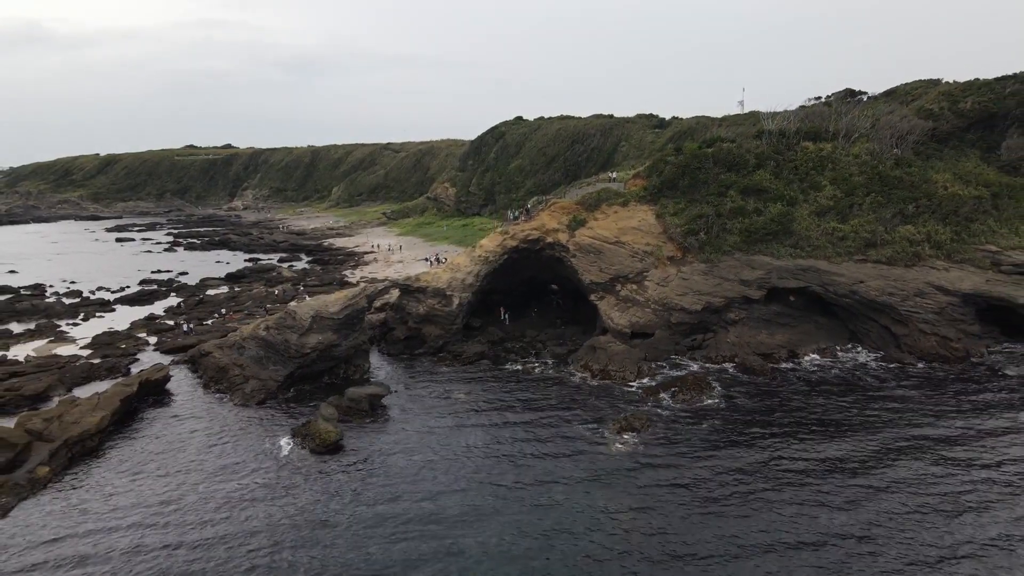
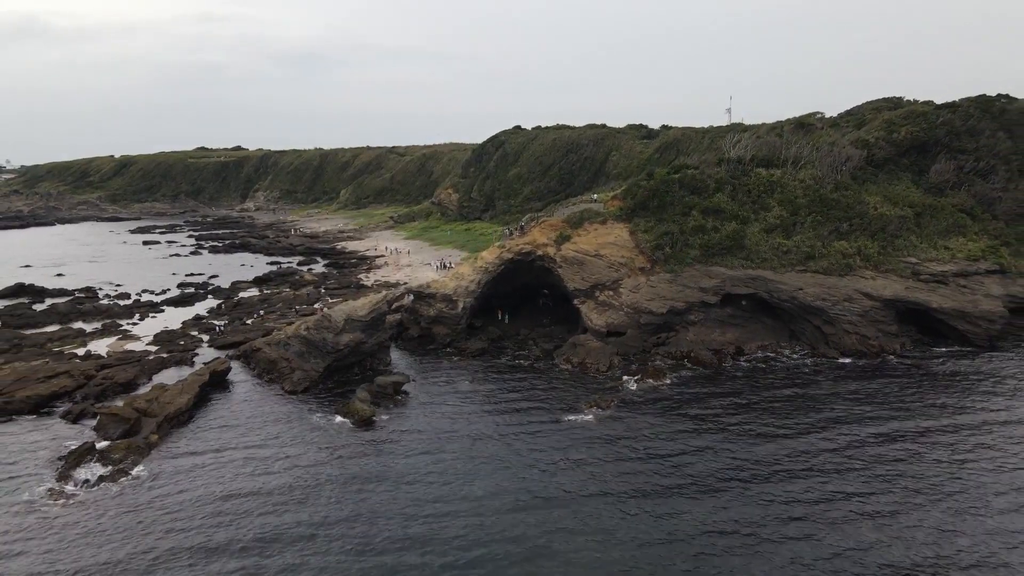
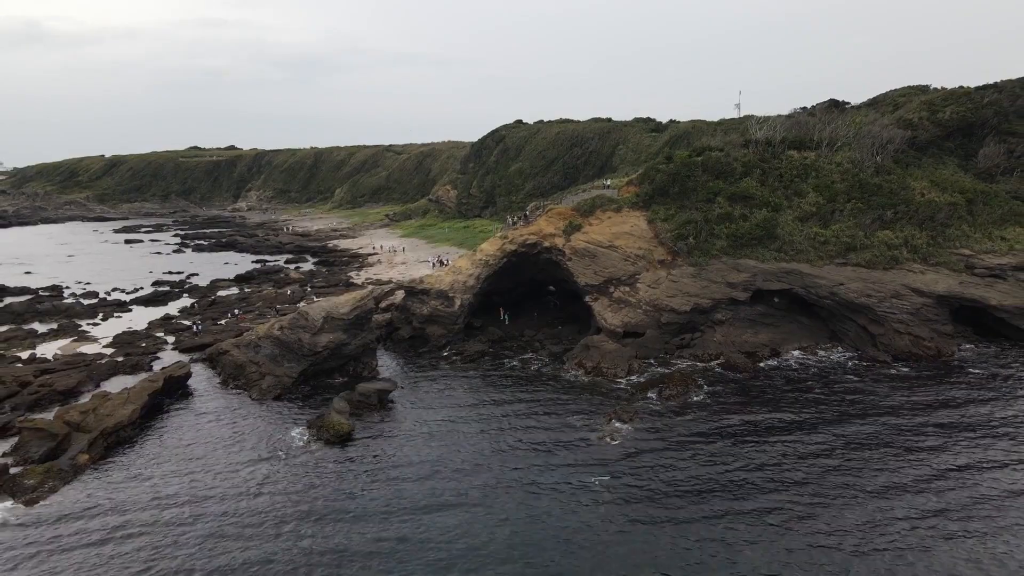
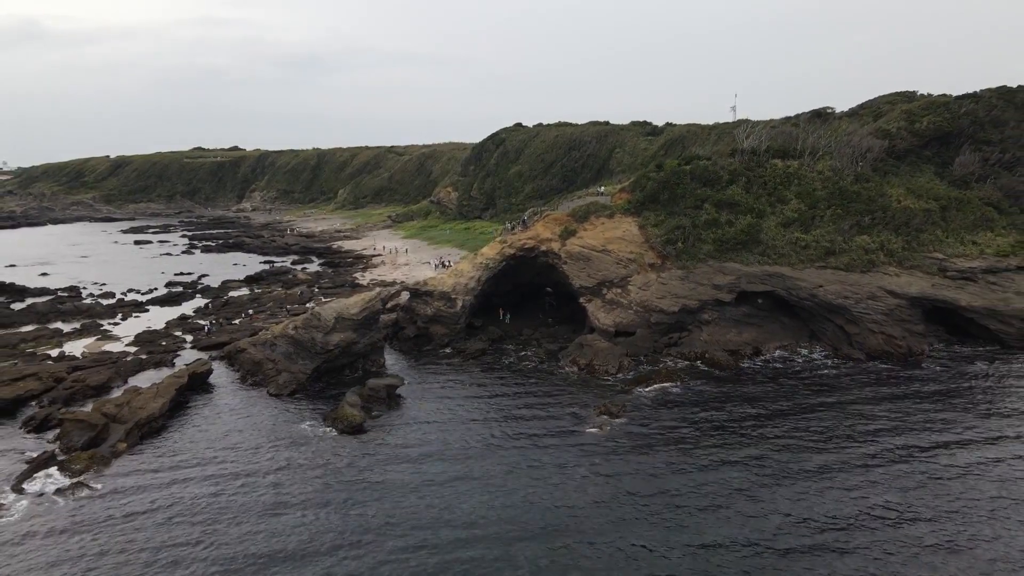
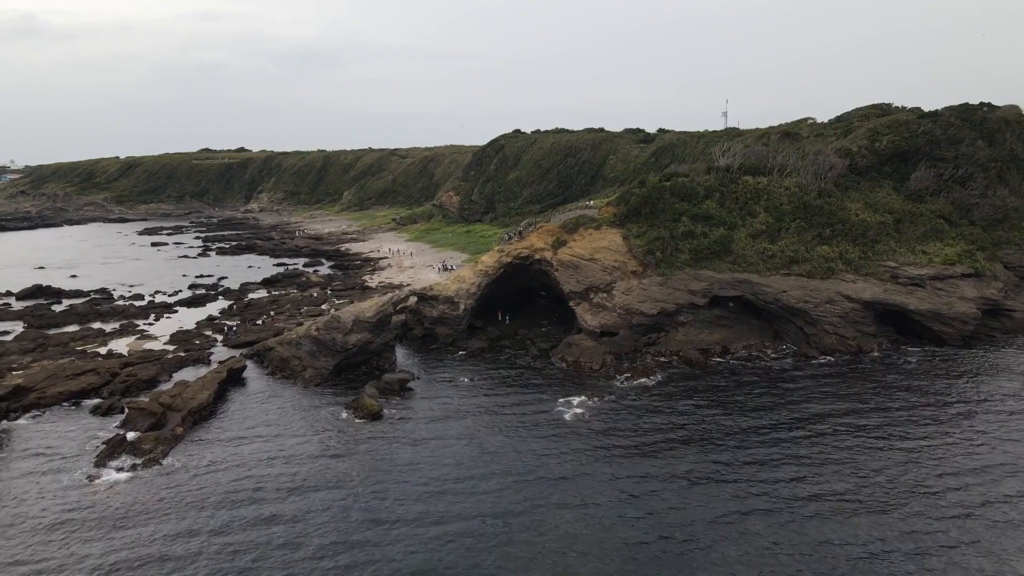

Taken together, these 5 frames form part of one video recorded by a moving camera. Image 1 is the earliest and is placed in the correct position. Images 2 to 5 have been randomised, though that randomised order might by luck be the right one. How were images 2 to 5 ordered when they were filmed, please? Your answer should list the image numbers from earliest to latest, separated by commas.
3, 4, 2, 5
